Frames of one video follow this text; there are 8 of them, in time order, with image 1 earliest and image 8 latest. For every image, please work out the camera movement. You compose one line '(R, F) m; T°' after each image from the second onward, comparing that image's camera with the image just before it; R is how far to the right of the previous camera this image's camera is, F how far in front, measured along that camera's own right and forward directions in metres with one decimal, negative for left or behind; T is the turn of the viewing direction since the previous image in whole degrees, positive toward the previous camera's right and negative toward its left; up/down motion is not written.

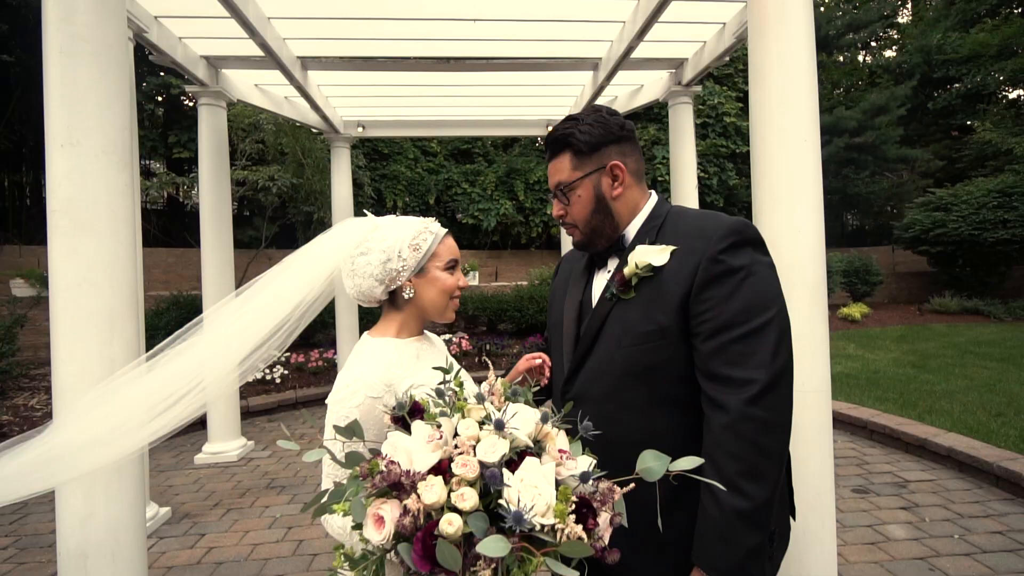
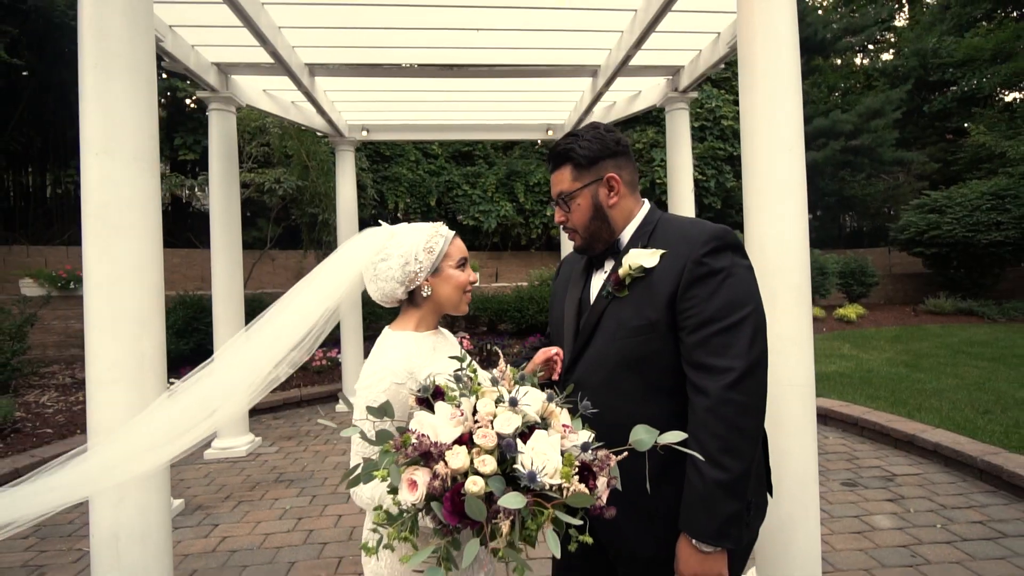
(0.0, -0.1) m; 0°
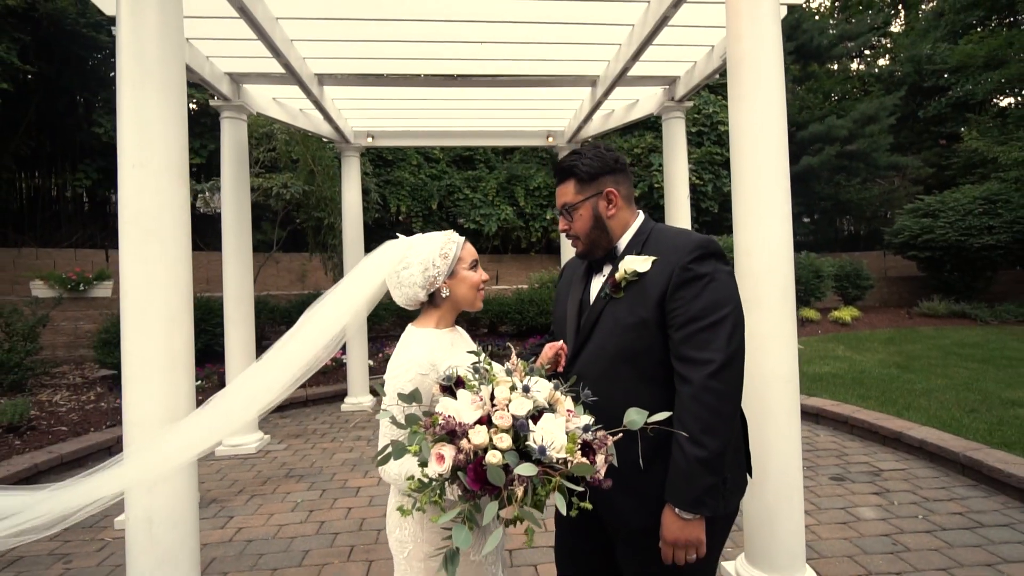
(0.0, -0.2) m; 0°
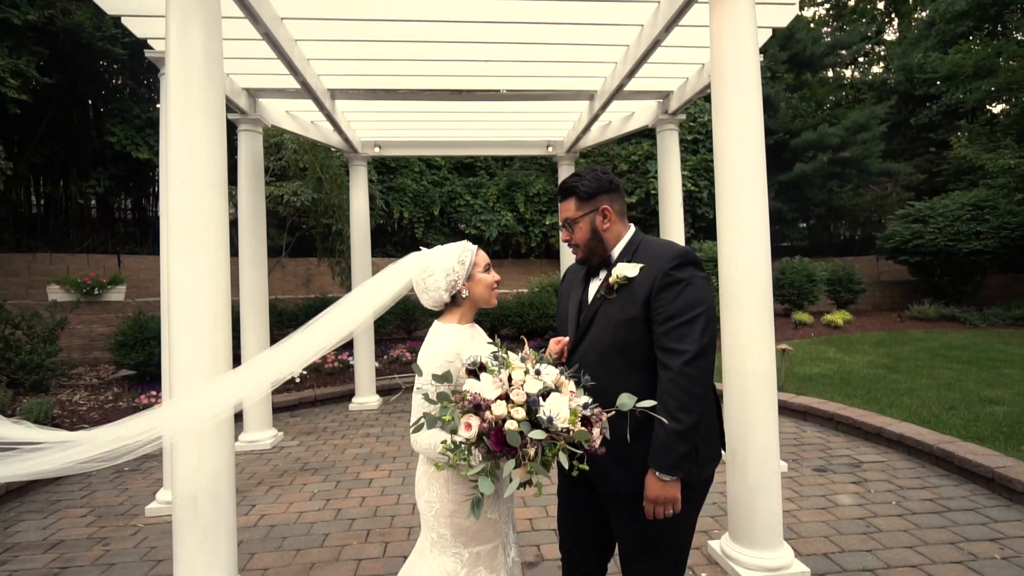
(0.0, -0.3) m; 0°
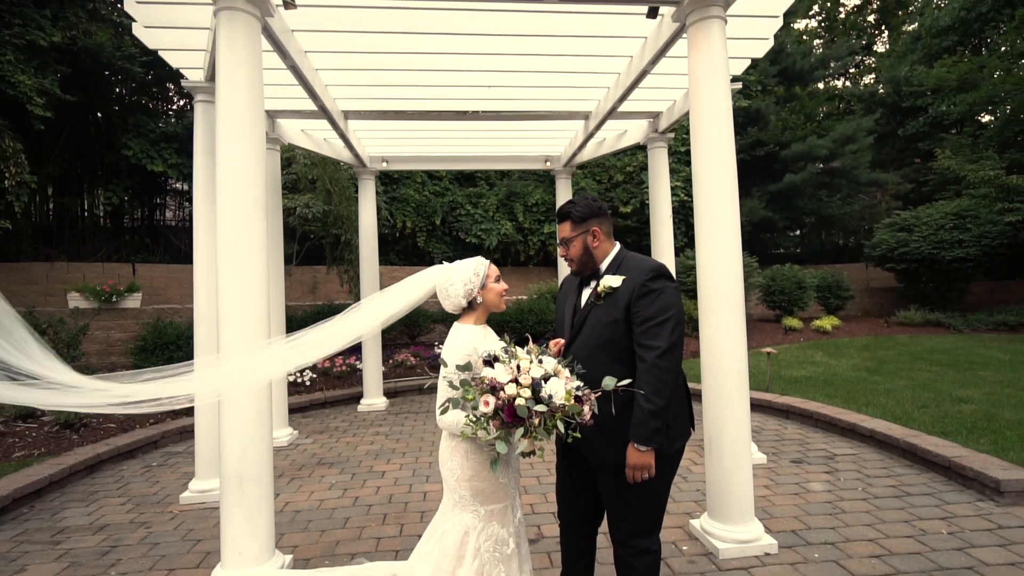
(0.0, -0.4) m; 0°
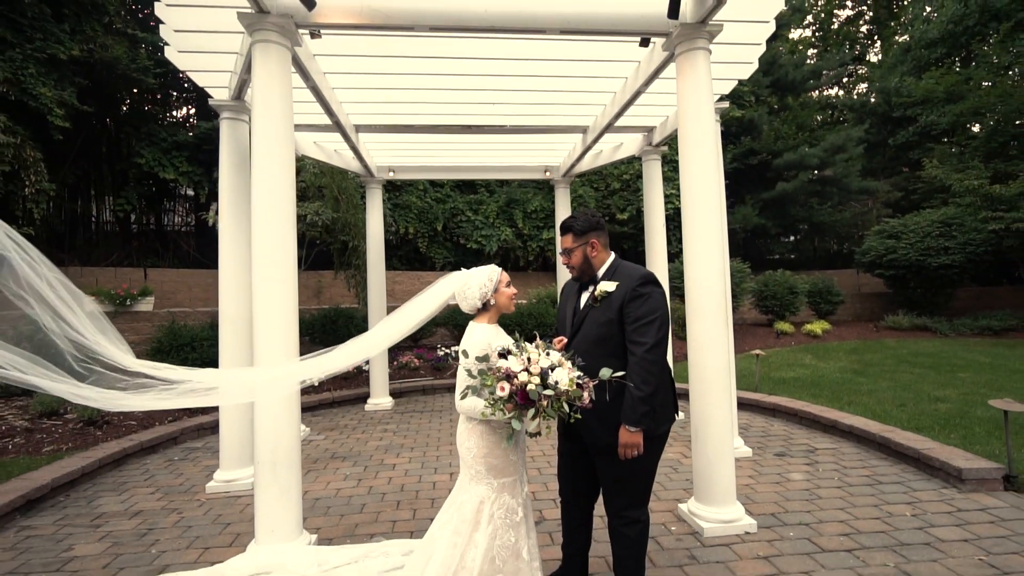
(-0.1, -0.3) m; 0°
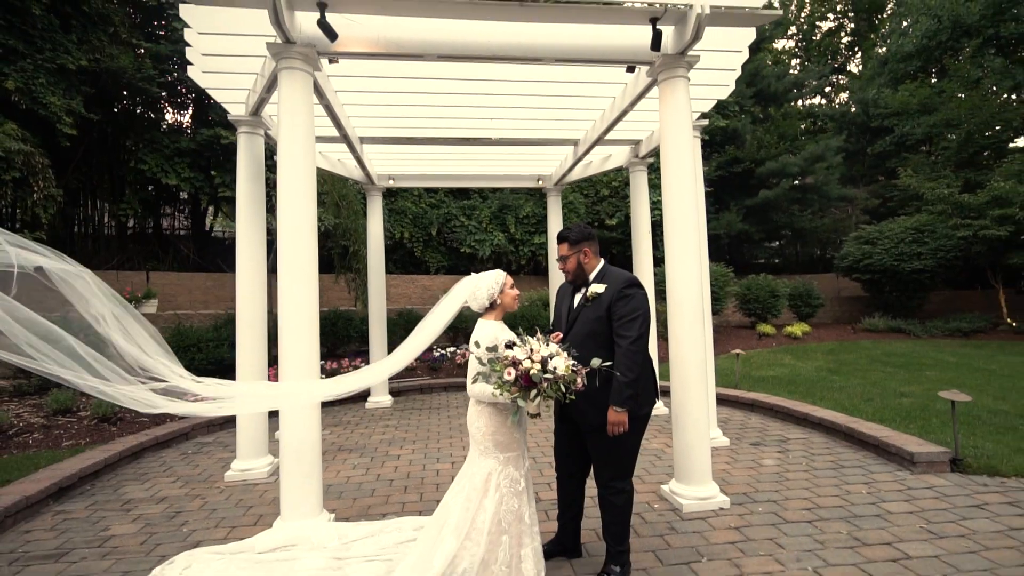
(-0.1, -0.4) m; +1°
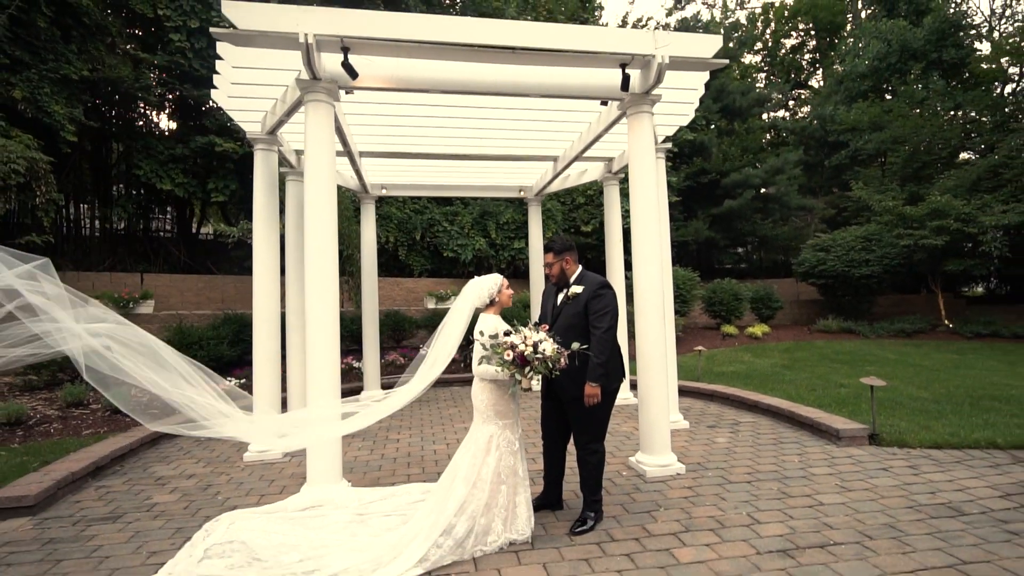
(-0.1, -0.7) m; +3°
